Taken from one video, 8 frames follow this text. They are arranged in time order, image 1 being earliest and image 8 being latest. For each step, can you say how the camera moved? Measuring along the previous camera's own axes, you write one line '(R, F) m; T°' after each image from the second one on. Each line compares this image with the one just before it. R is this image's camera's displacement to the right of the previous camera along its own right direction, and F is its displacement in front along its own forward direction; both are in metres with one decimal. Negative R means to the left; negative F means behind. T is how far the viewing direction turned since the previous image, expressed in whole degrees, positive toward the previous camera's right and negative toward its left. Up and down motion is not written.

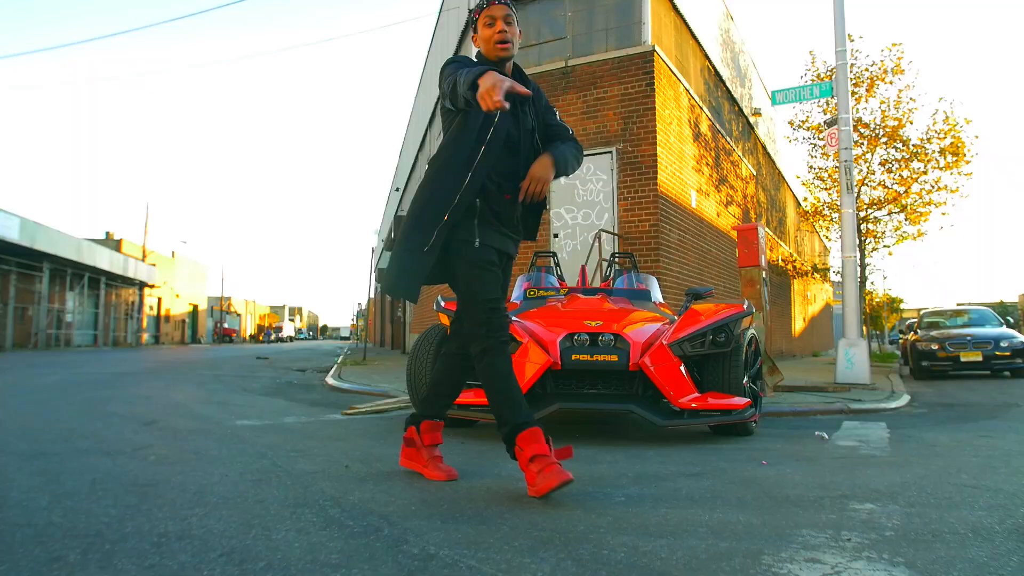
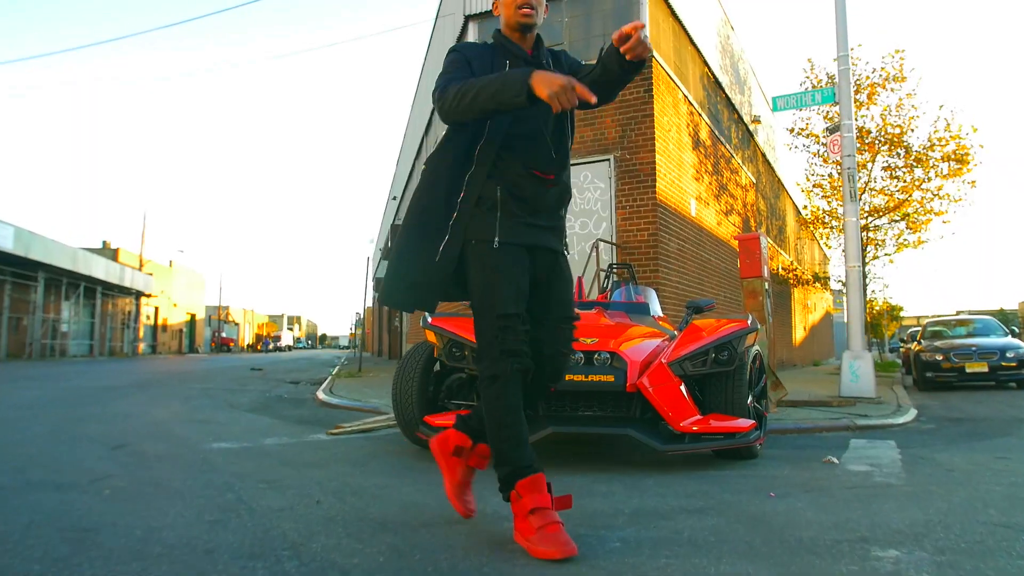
(+0.1, +0.2) m; 0°
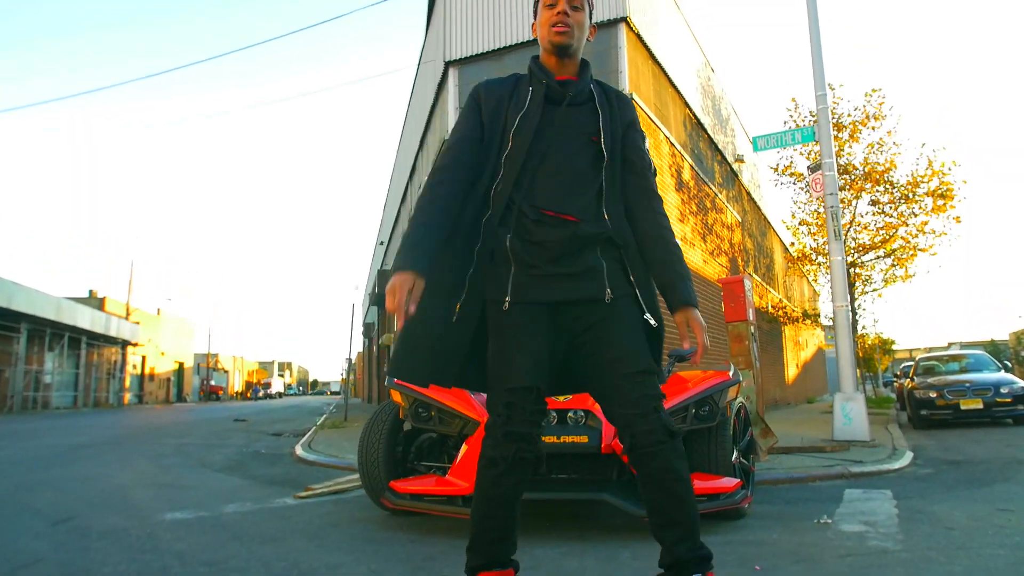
(+0.1, +0.2) m; +1°
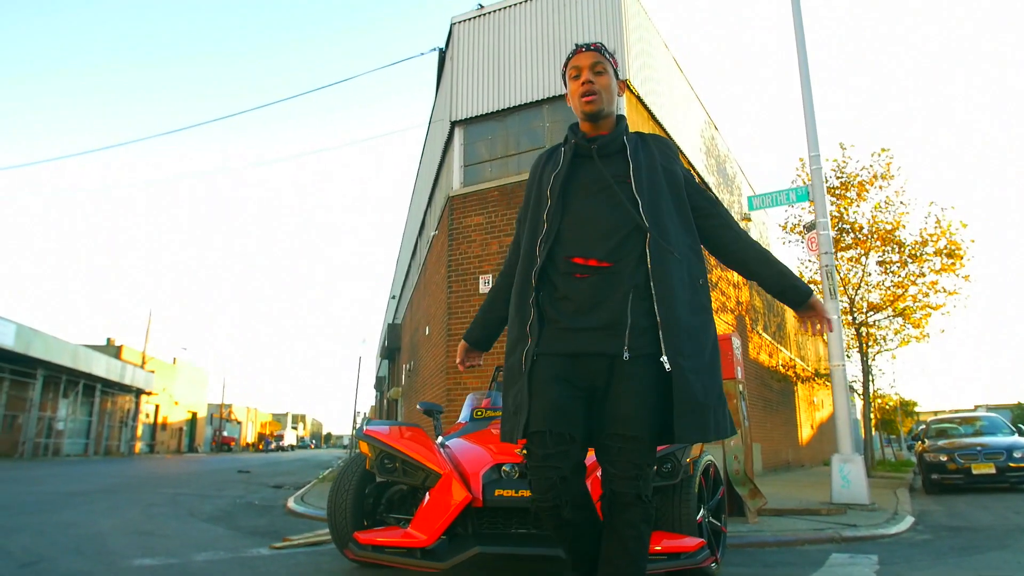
(+0.3, -0.1) m; -1°
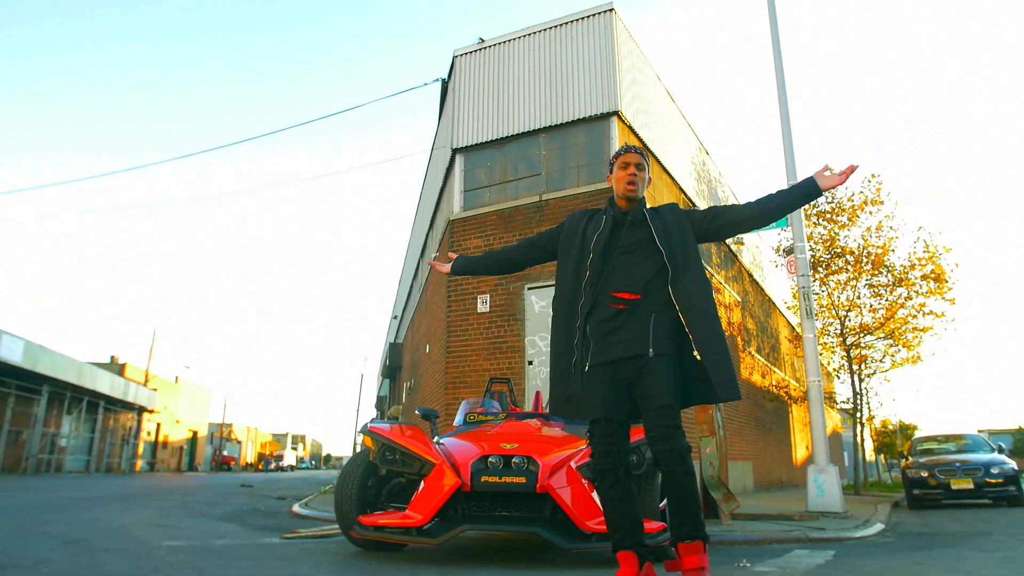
(+0.1, -0.6) m; 0°
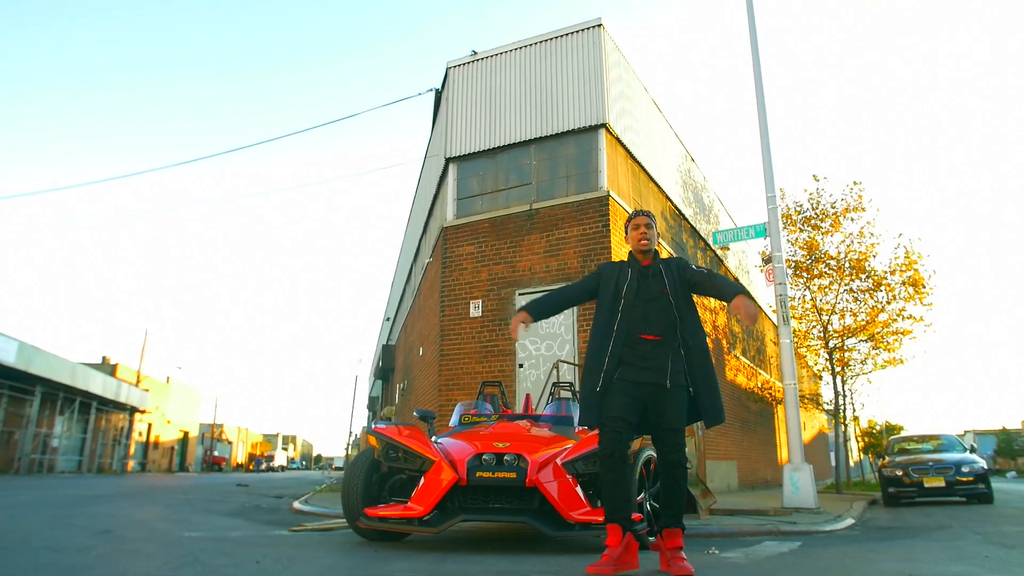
(0.0, -0.5) m; +1°
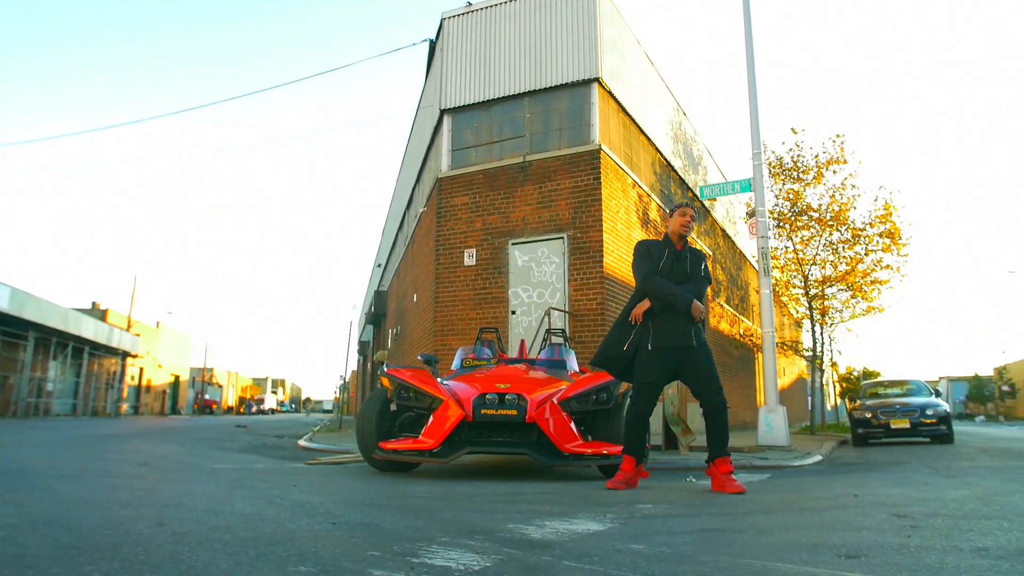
(-0.1, -0.5) m; +1°
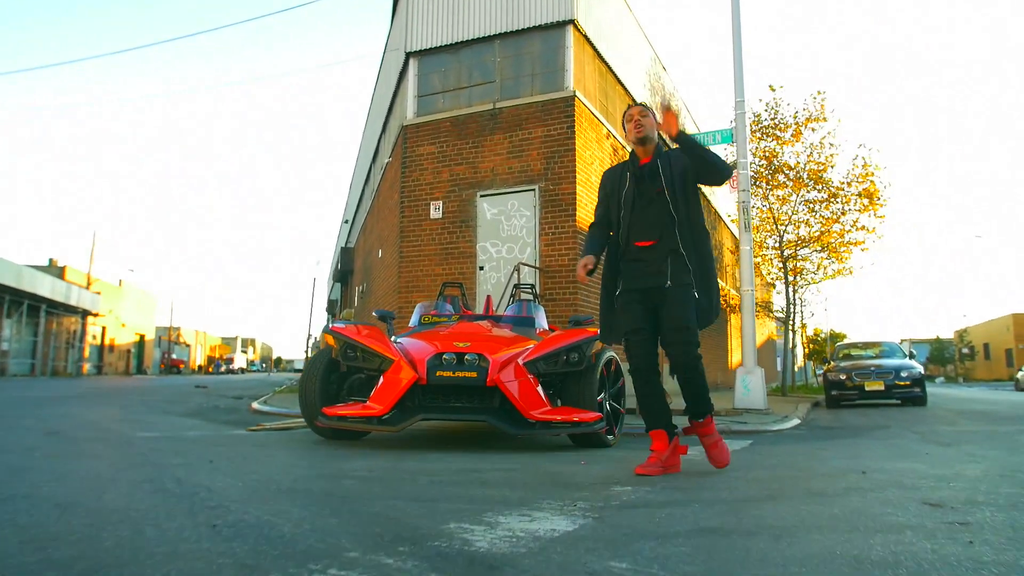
(+0.1, +0.6) m; +2°
